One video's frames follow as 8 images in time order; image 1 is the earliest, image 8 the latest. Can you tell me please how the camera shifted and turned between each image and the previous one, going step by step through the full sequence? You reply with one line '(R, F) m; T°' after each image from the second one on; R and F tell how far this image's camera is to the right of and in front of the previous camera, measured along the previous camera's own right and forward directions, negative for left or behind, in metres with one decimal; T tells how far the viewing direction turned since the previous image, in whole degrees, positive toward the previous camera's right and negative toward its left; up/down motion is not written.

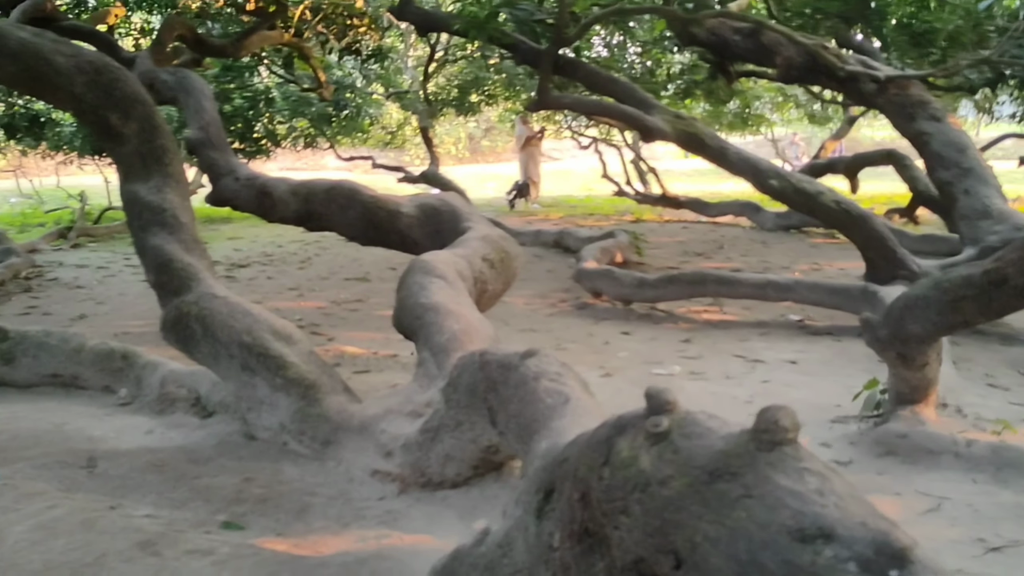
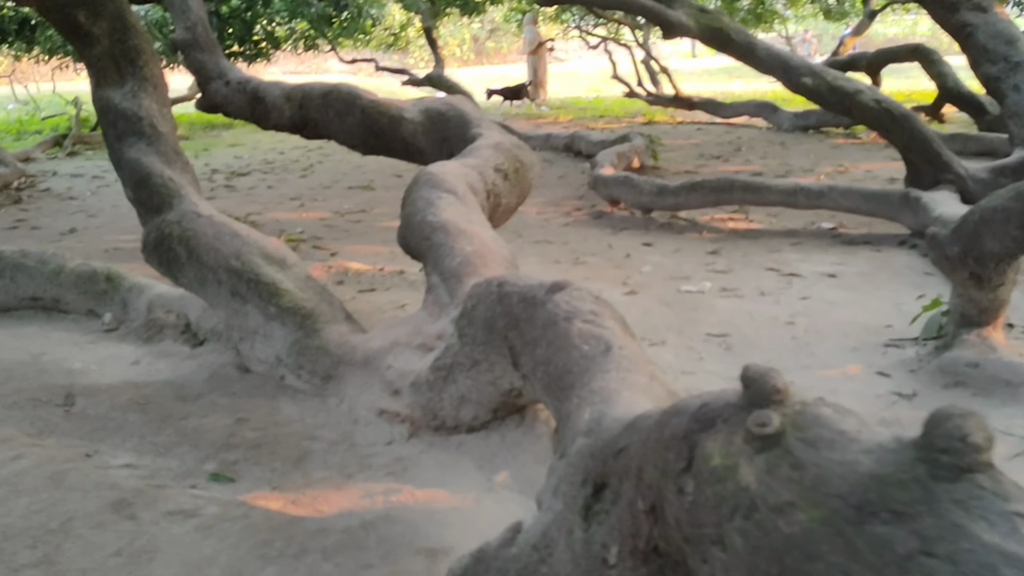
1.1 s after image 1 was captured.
(0.0, +0.4) m; 0°
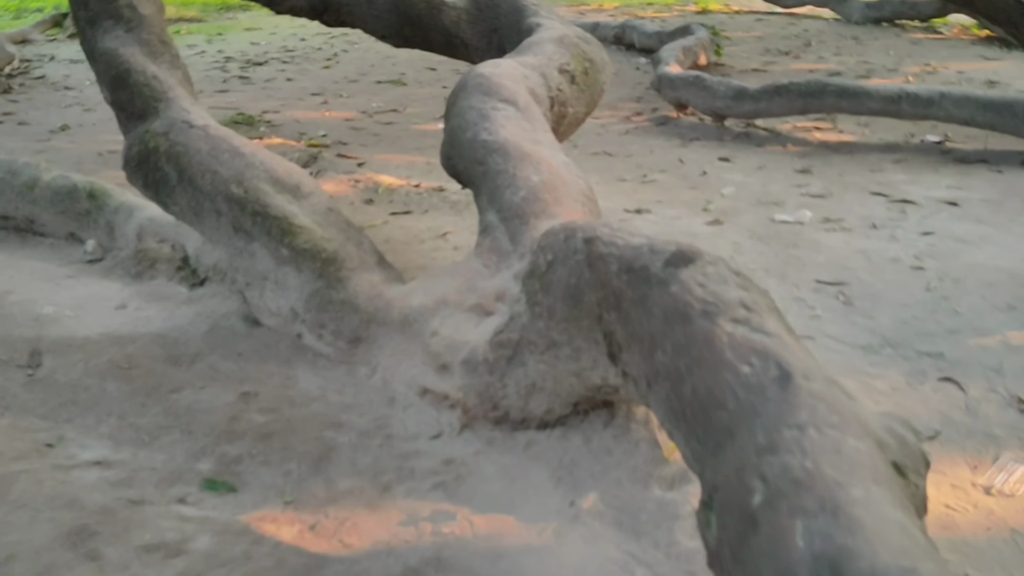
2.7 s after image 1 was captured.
(-0.1, +0.7) m; -1°
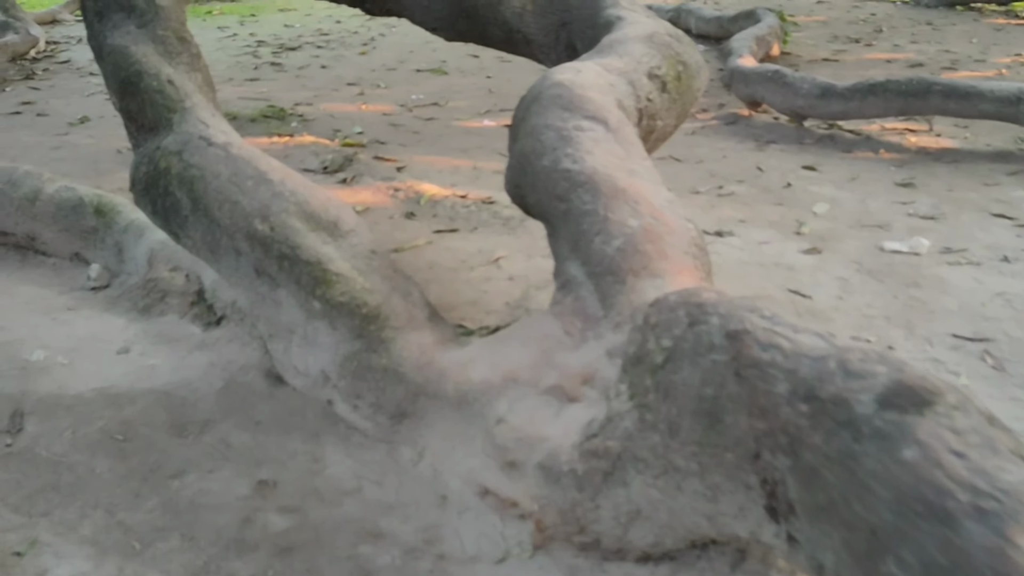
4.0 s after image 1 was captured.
(-0.1, +0.5) m; -2°
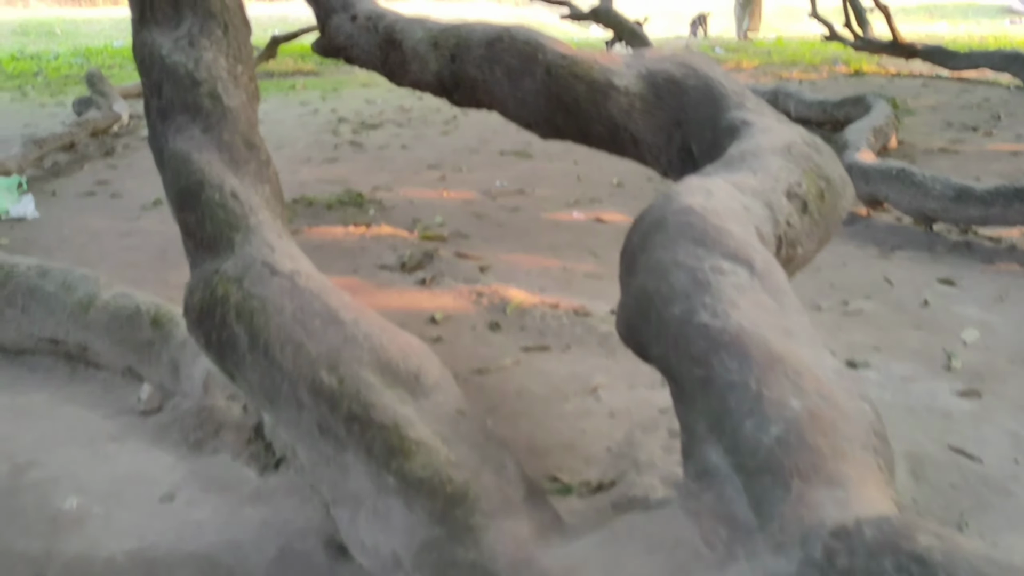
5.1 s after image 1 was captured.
(-0.1, +0.4) m; -4°
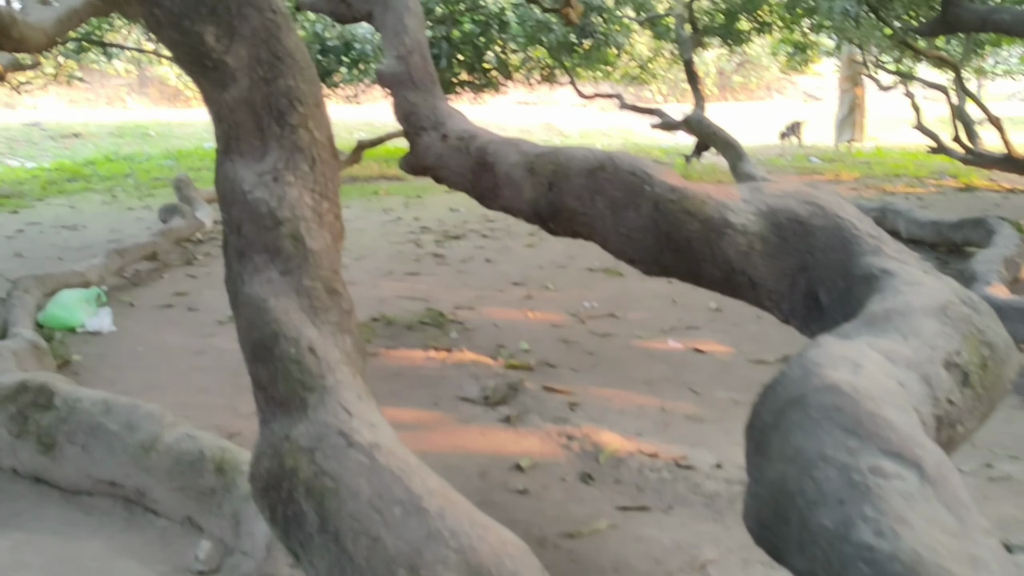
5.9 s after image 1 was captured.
(-0.1, +0.3) m; -4°
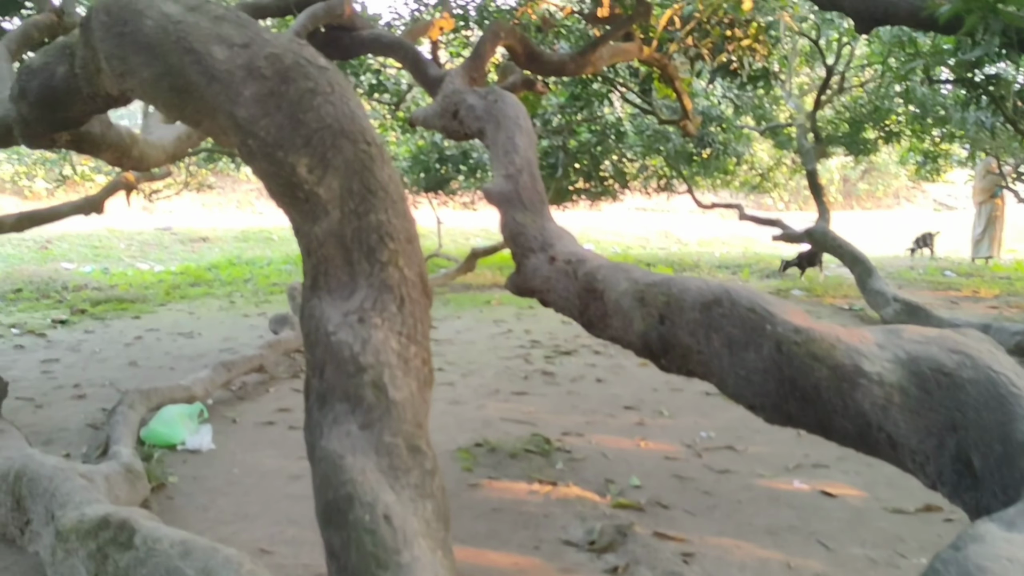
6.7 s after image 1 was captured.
(0.0, +0.2) m; -7°
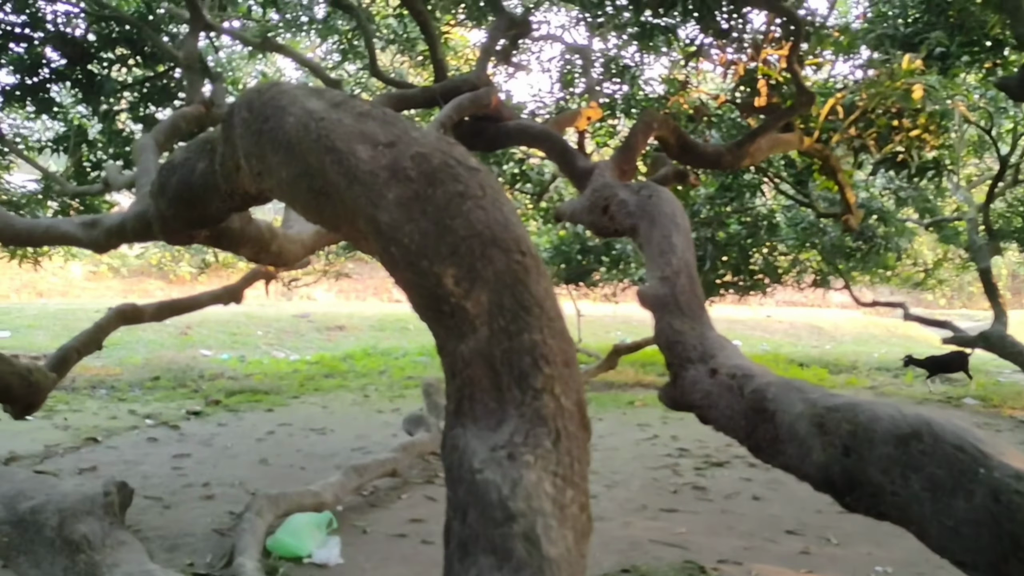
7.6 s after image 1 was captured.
(-0.1, +0.3) m; -7°
